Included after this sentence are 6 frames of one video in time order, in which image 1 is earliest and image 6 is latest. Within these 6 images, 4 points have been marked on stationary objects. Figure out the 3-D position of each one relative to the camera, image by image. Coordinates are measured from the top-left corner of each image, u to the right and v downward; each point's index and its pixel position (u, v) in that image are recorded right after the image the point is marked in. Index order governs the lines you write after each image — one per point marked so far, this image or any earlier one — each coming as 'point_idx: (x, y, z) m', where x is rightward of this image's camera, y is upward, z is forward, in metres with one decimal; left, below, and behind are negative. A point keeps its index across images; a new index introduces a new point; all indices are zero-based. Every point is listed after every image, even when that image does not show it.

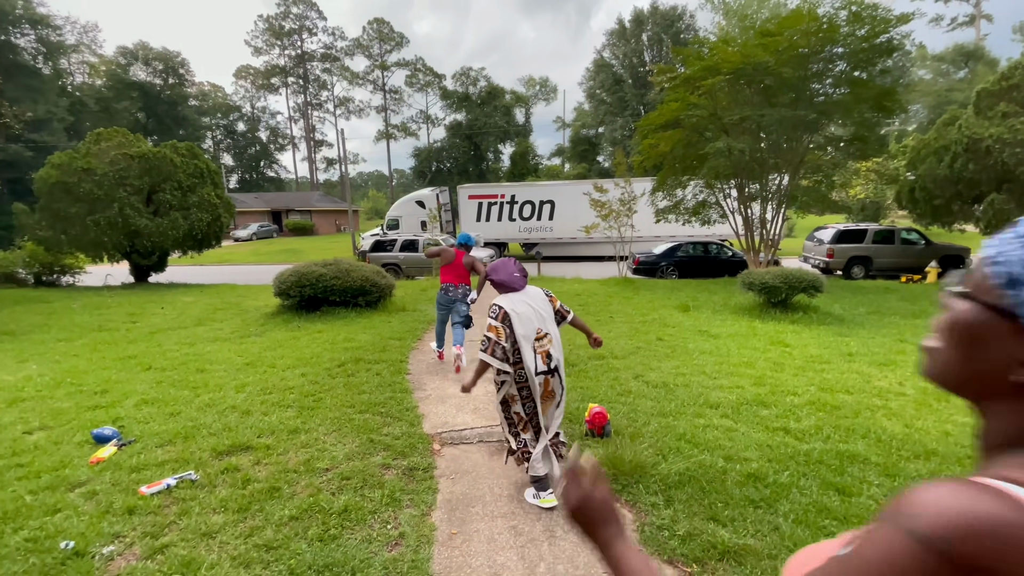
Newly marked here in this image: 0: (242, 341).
0: (-4.1, -0.8, +7.3) m
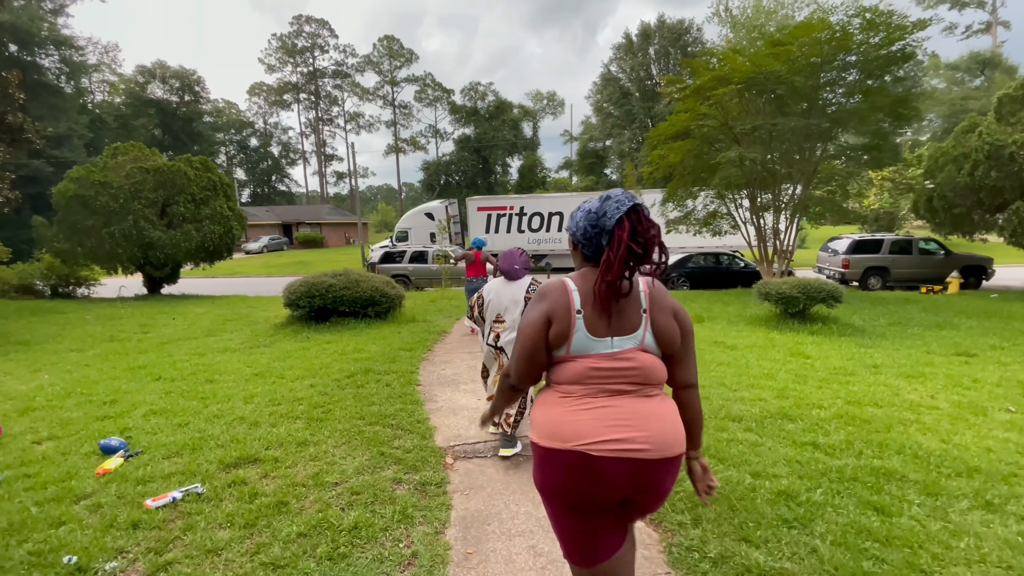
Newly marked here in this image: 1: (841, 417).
0: (-3.9, -1.0, +7.2) m
1: (+3.1, -1.2, +4.5) m
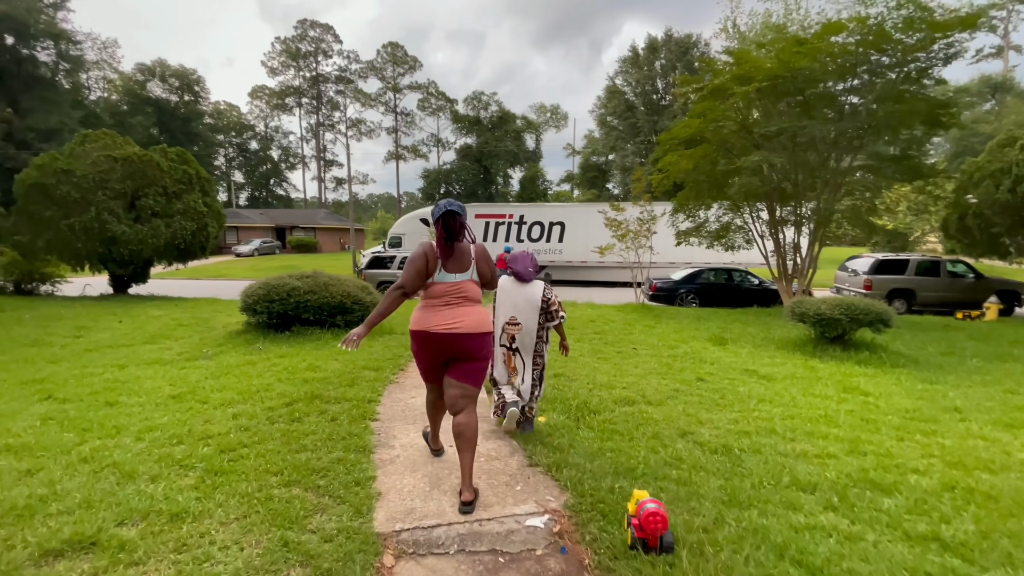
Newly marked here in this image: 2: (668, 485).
0: (-4.0, -1.0, +5.9) m
1: (+3.0, -1.4, +3.2) m
2: (+1.0, -1.3, +3.1) m
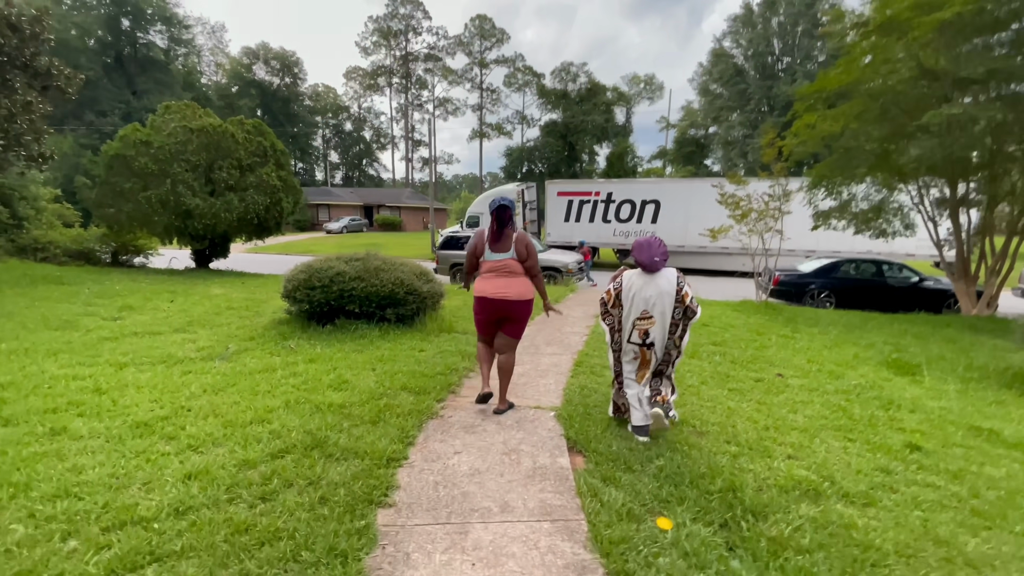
0: (-3.2, -0.8, +4.8) m
1: (+3.3, -1.6, +1.0) m
2: (+1.3, -1.4, +1.2) m
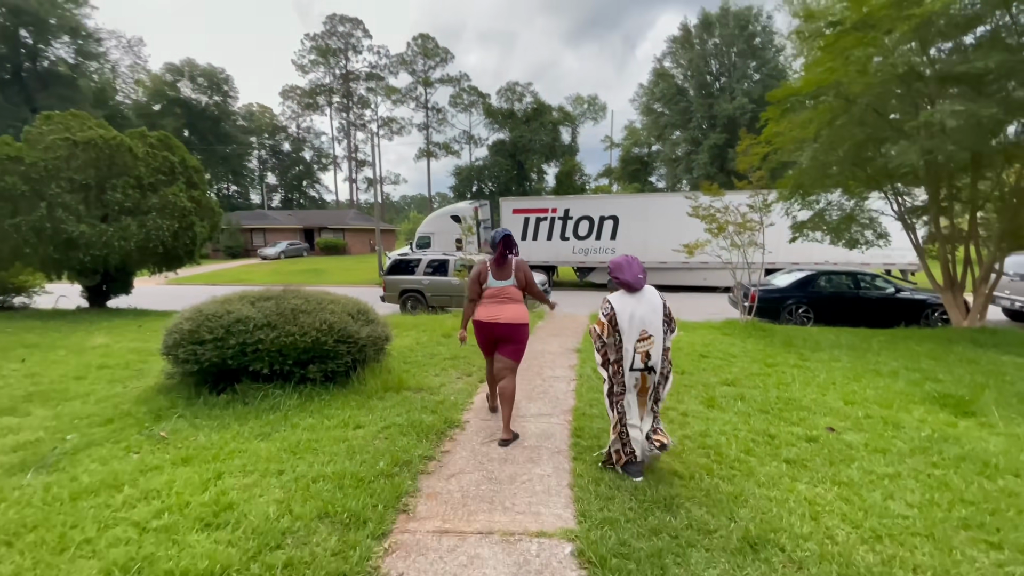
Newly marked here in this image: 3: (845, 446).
0: (-3.3, -1.3, +3.0) m
1: (+3.5, -1.6, -0.2) m
2: (+1.5, -1.5, -0.2) m
3: (+2.7, -1.3, +3.9) m
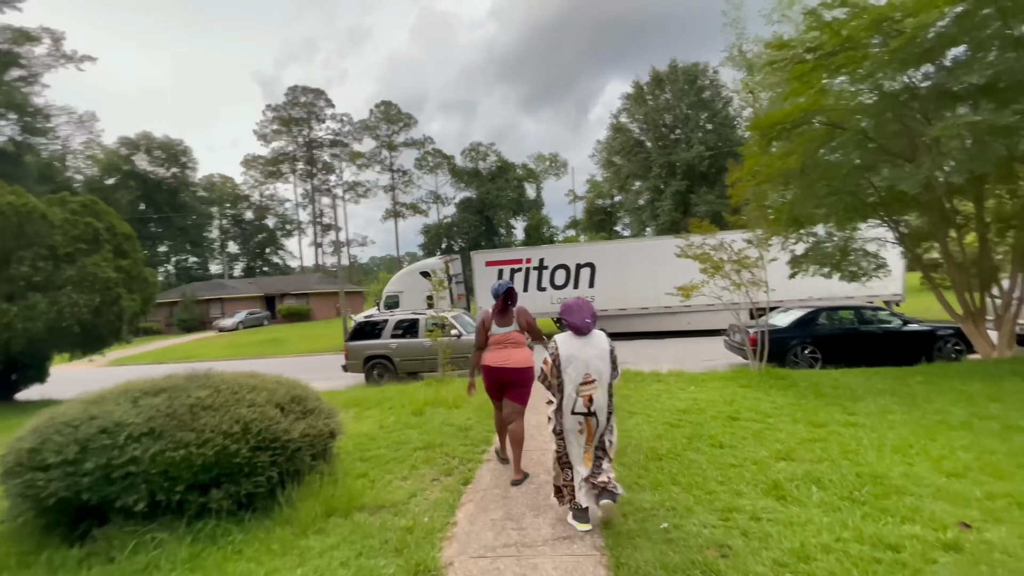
0: (-3.2, -1.7, +1.4) m
1: (+3.8, -1.3, -1.3) m
2: (+1.8, -1.3, -1.5) m
3: (+2.7, -1.5, +2.7) m
